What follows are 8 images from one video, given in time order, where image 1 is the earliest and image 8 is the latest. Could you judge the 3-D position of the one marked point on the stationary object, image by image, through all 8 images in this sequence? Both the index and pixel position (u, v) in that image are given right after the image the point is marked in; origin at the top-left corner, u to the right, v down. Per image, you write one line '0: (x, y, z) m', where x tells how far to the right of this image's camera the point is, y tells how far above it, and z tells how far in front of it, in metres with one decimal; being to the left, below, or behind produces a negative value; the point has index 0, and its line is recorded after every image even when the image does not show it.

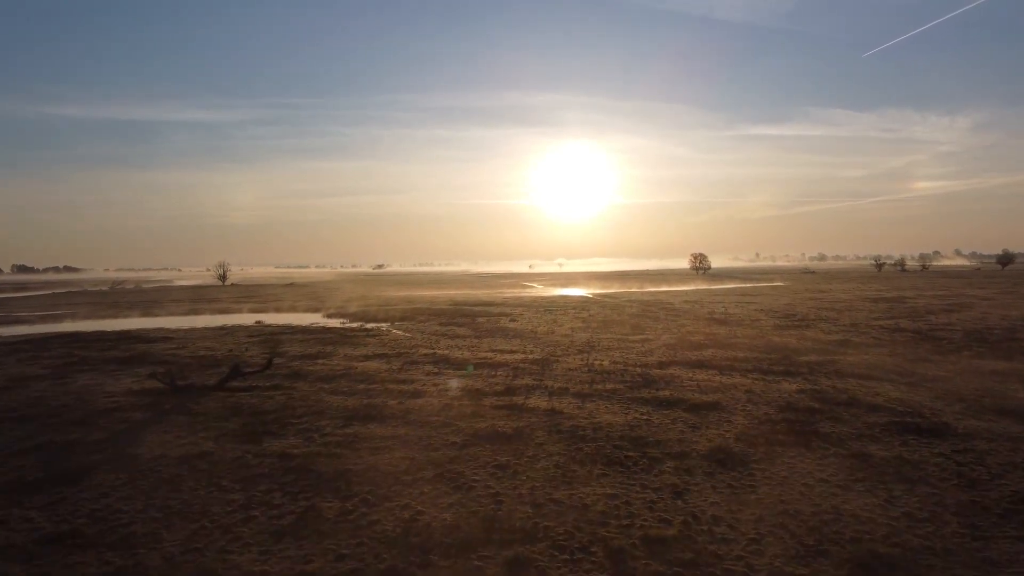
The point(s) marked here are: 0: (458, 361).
0: (-1.2, -1.7, +17.0) m
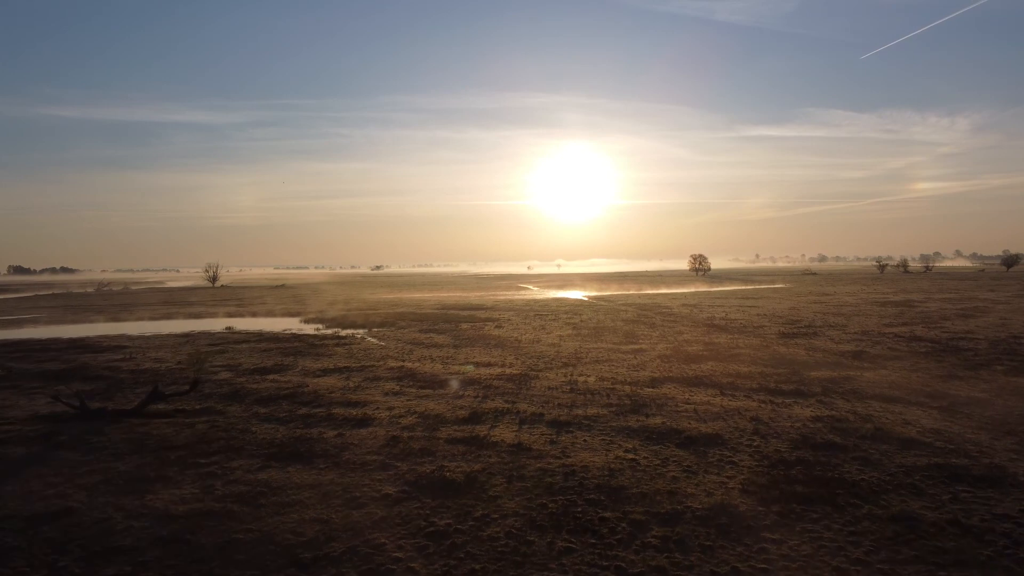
0: (-1.8, -1.8, +15.2) m
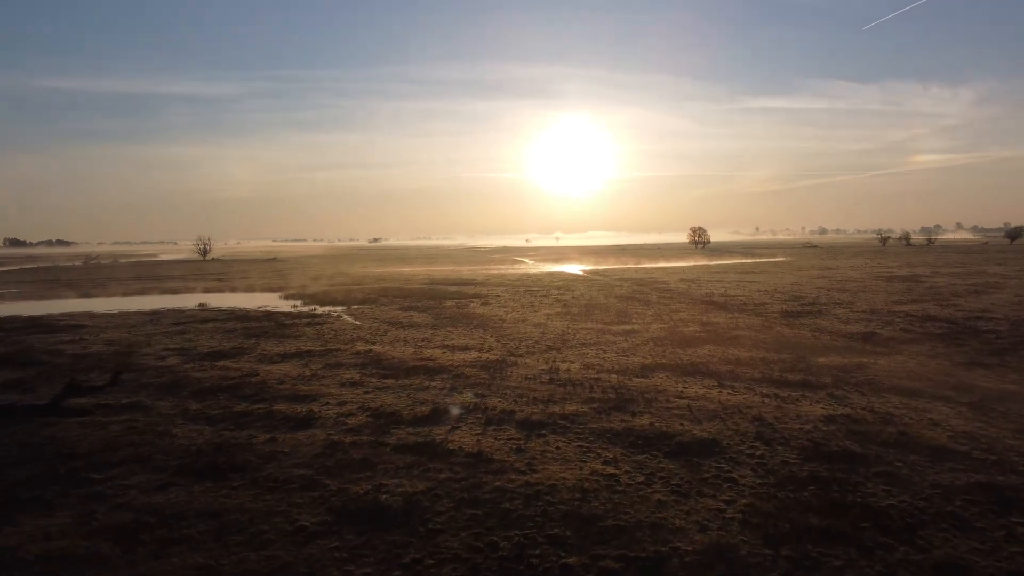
0: (-2.2, -1.4, +13.7) m
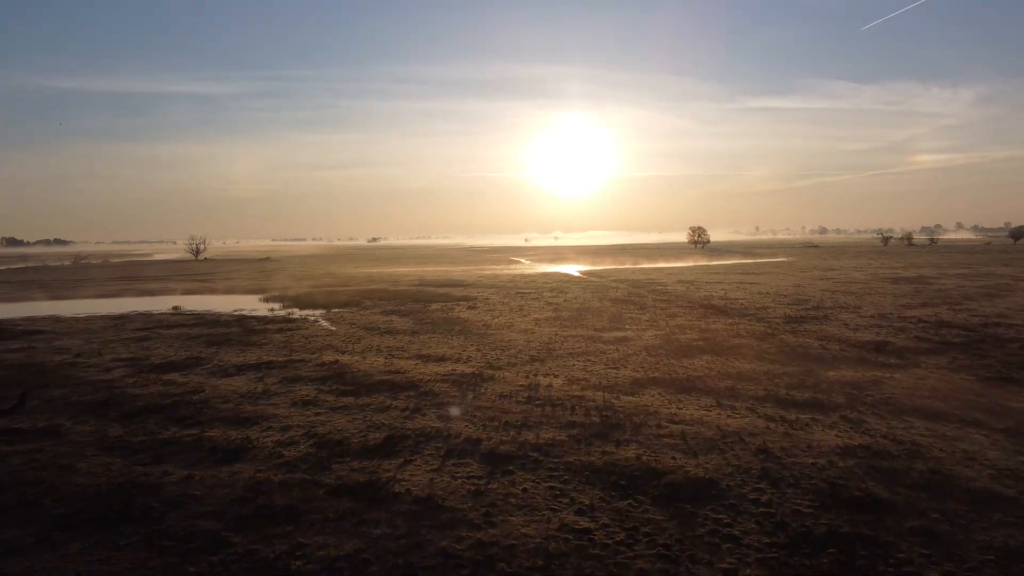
0: (-2.6, -1.5, +12.4) m
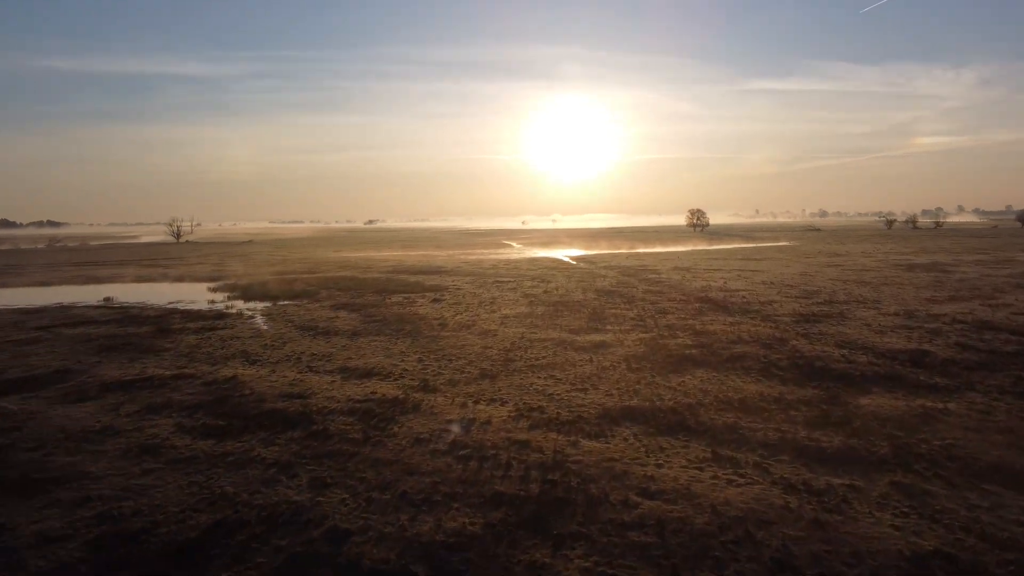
0: (-3.4, -1.4, +9.6) m
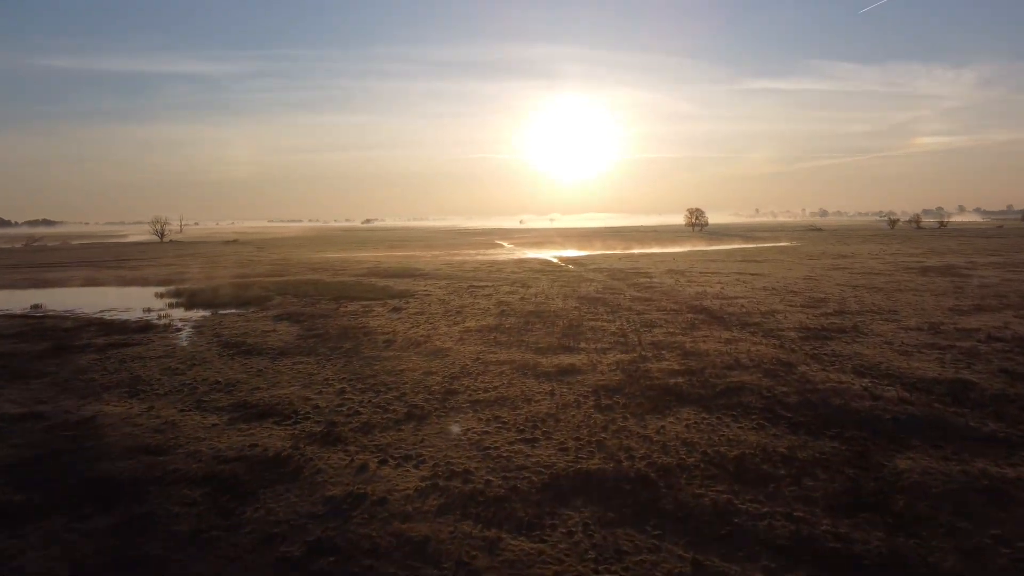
0: (-4.1, -1.6, +7.2) m
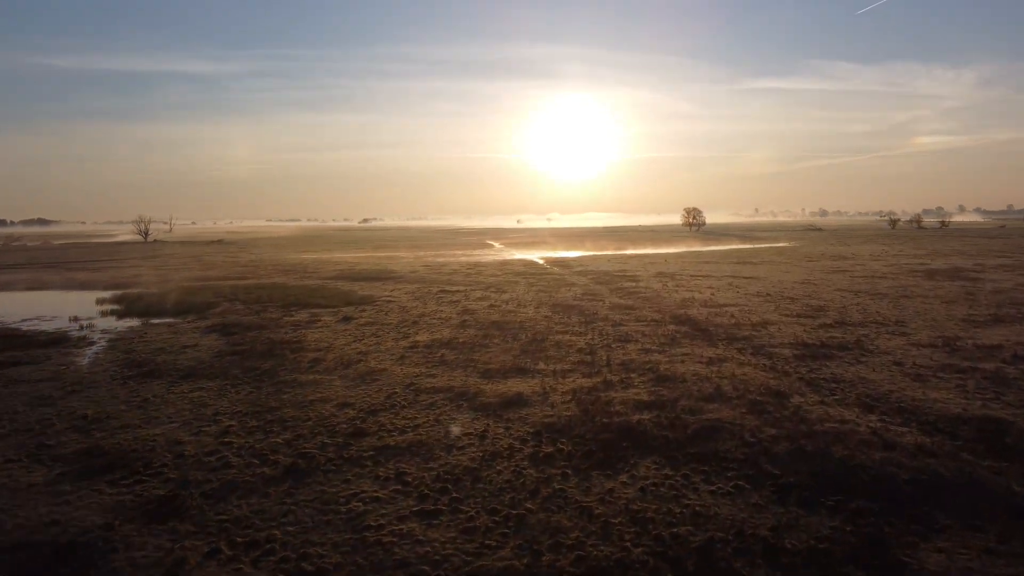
0: (-5.0, -1.8, +5.3) m
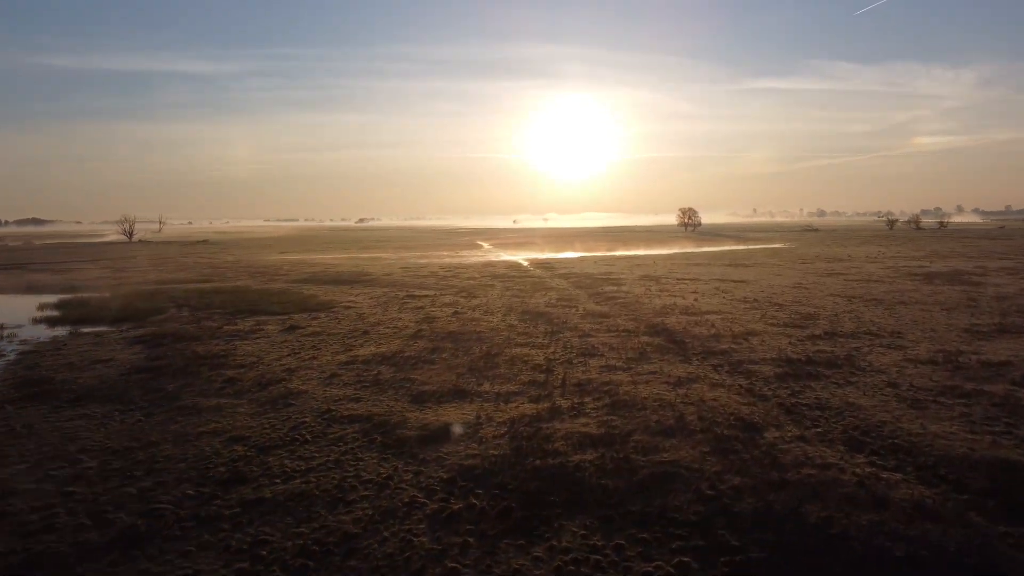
0: (-5.8, -1.9, +3.9) m
